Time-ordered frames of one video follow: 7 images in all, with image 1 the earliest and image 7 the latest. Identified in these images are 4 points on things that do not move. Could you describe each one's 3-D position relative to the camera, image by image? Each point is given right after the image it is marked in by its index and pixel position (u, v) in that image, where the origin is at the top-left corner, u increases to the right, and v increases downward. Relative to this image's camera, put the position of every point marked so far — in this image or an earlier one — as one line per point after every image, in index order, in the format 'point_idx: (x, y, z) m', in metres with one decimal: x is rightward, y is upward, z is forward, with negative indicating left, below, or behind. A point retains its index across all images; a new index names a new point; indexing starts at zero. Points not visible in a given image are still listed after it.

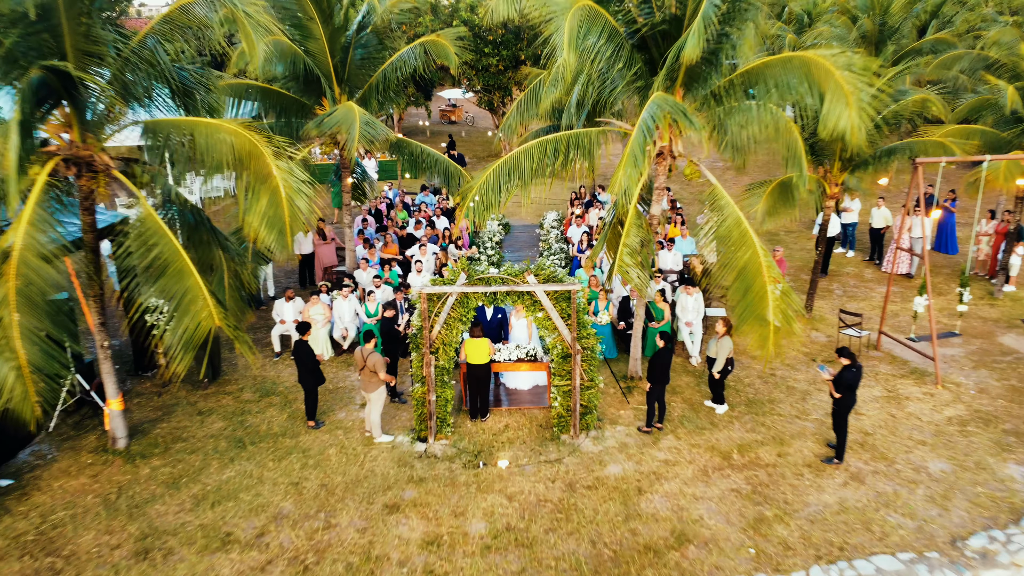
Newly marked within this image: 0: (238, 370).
0: (-3.3, -1.0, +9.9) m
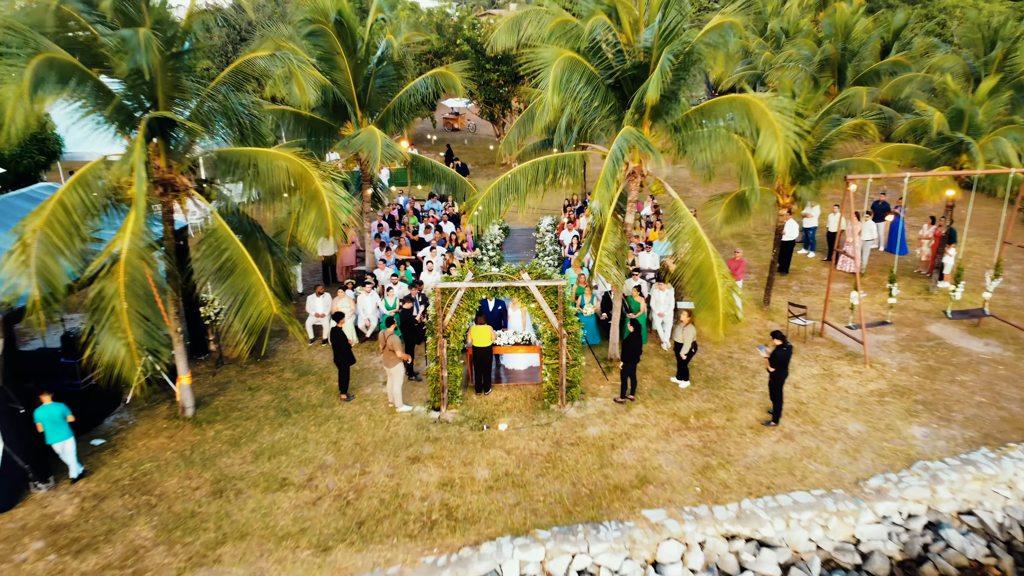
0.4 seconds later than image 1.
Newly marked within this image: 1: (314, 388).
0: (-3.3, -0.9, +11.6) m
1: (-2.5, -1.3, +10.5) m
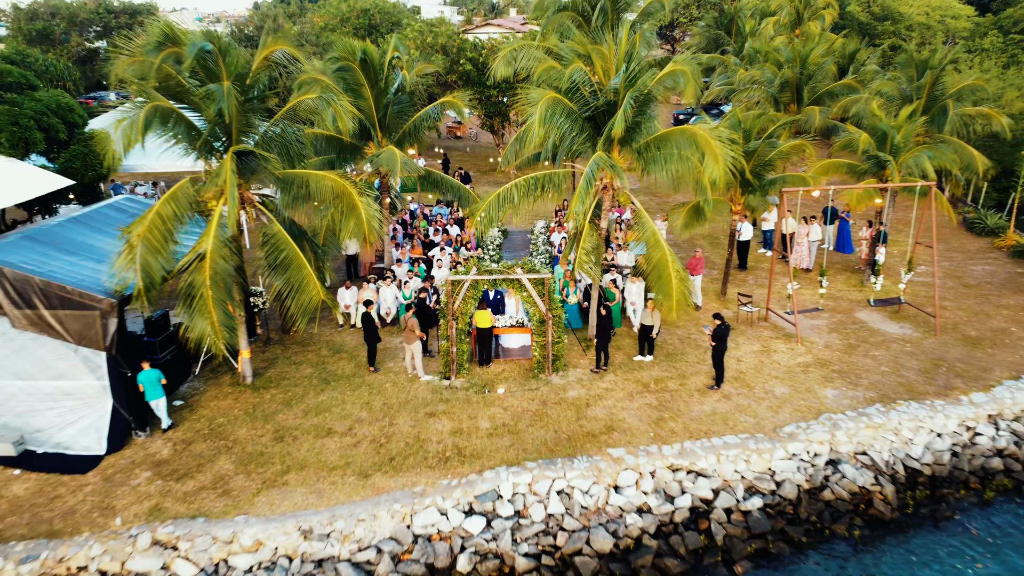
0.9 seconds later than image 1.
0: (-3.4, -0.8, +13.9) m
1: (-2.6, -1.2, +12.9) m
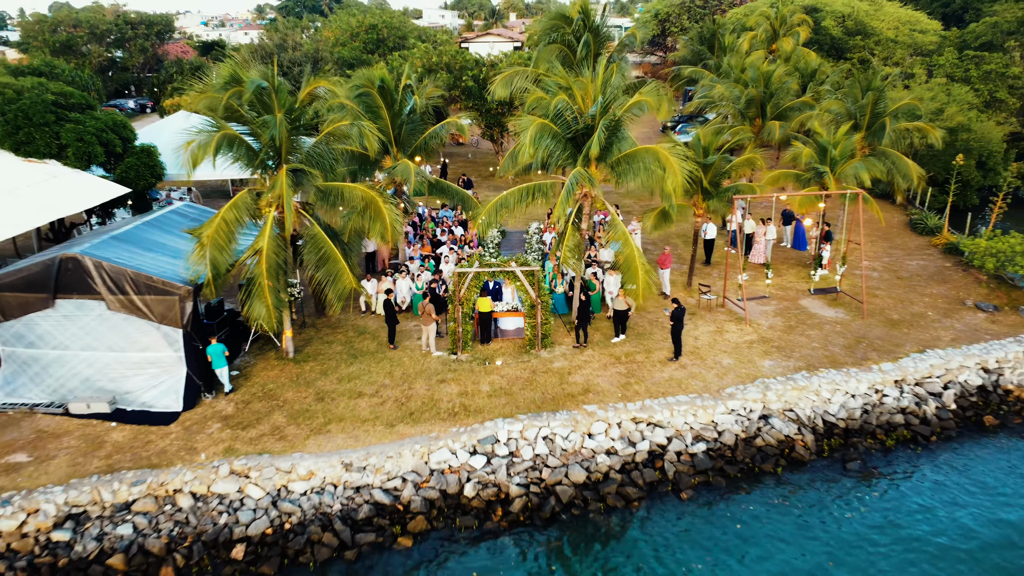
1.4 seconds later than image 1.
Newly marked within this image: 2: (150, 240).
0: (-3.5, -0.6, +16.5) m
1: (-2.7, -1.0, +15.4) m
2: (-6.2, +0.8, +14.0) m
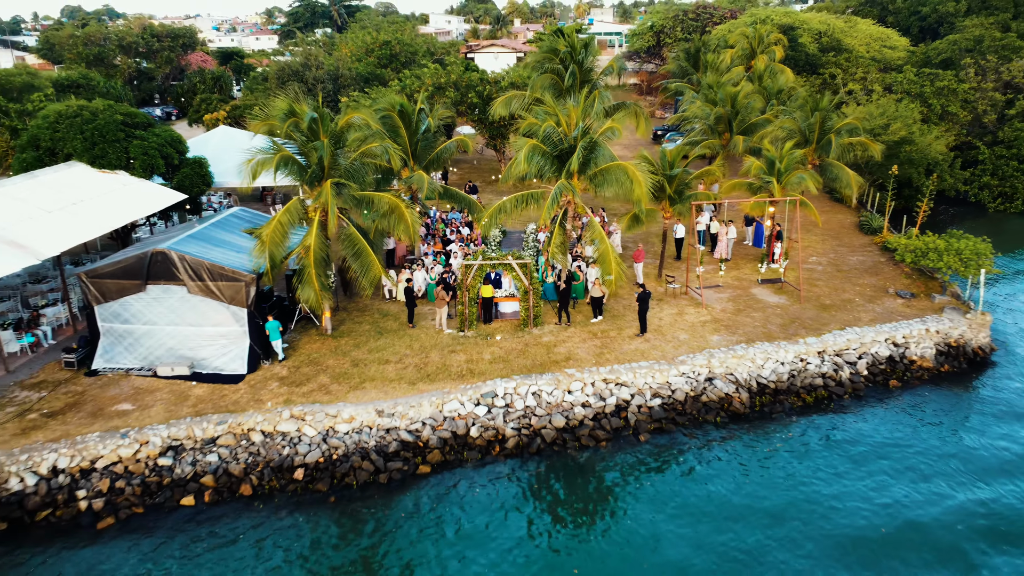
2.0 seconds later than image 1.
0: (-3.5, -0.4, +19.8) m
1: (-2.7, -0.8, +18.7) m
2: (-6.3, +1.1, +17.3) m
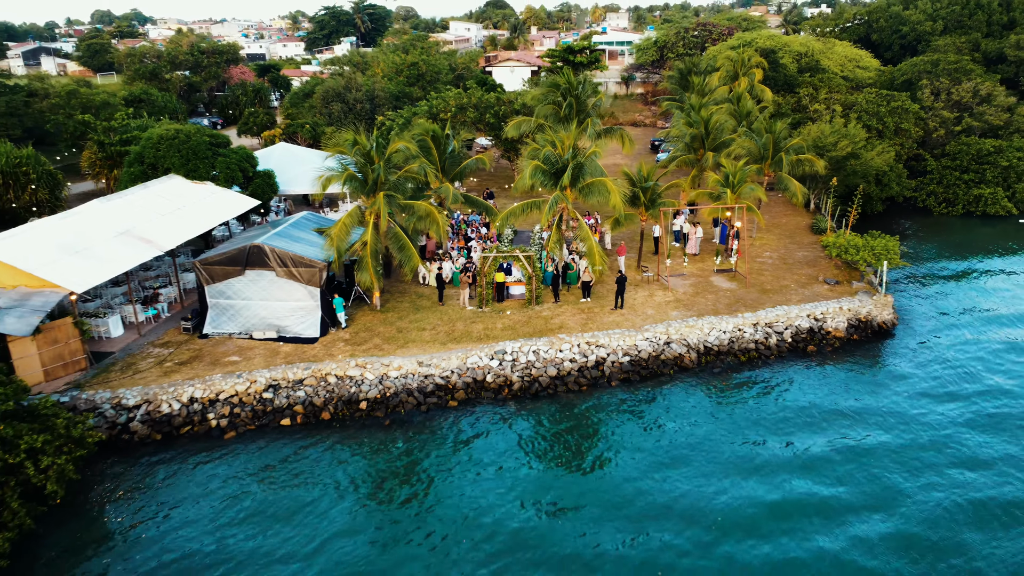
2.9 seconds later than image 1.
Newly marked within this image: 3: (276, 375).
0: (-3.3, 0.0, +25.1) m
1: (-2.5, -0.4, +24.1) m
2: (-6.1, +1.5, +22.7) m
3: (-5.6, -2.1, +19.4) m
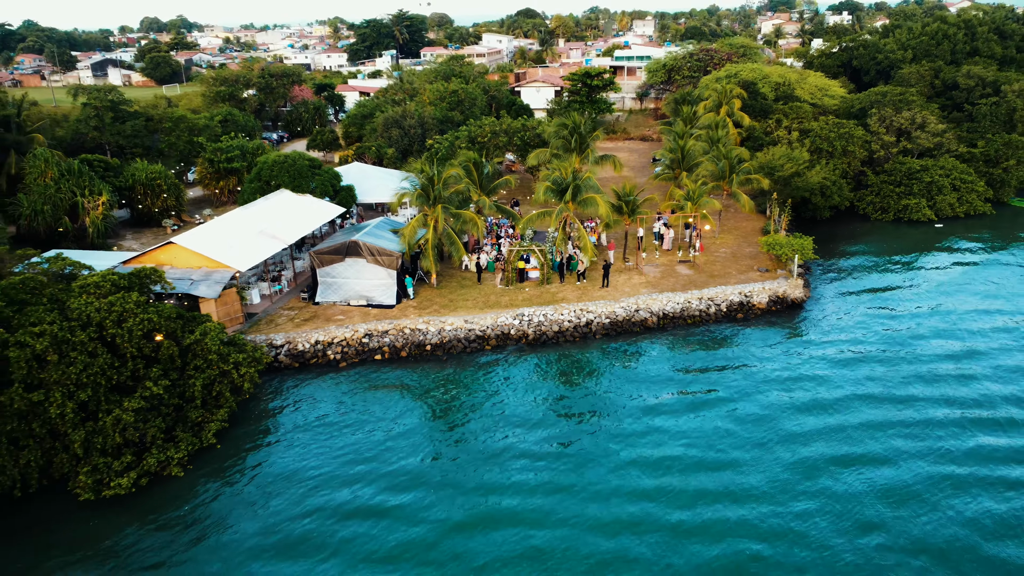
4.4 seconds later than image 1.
0: (-2.5, +0.6, +34.7) m
1: (-1.8, +0.3, +33.6) m
2: (-5.4, +2.1, +32.3) m
3: (-5.1, -1.4, +29.0) m
